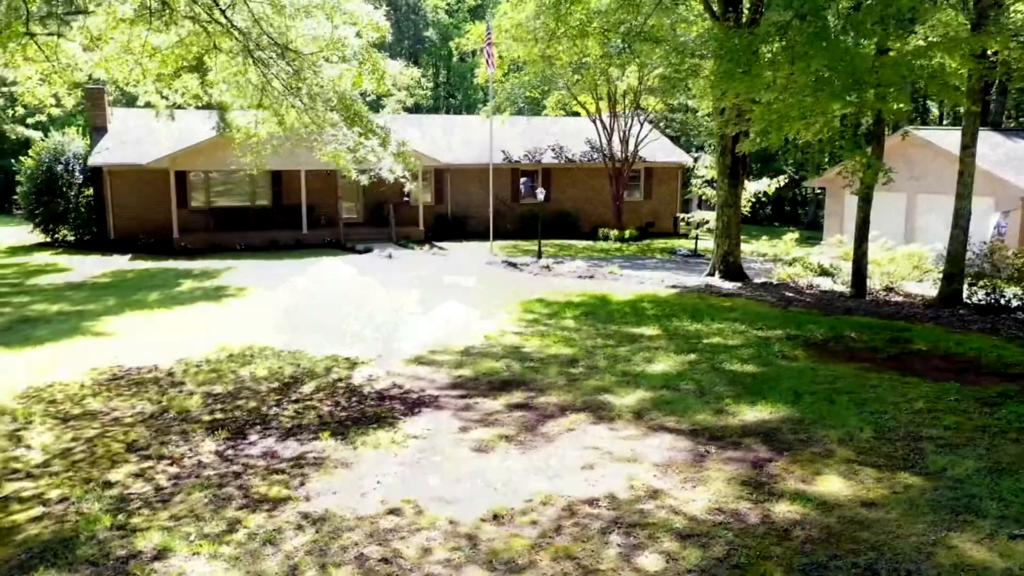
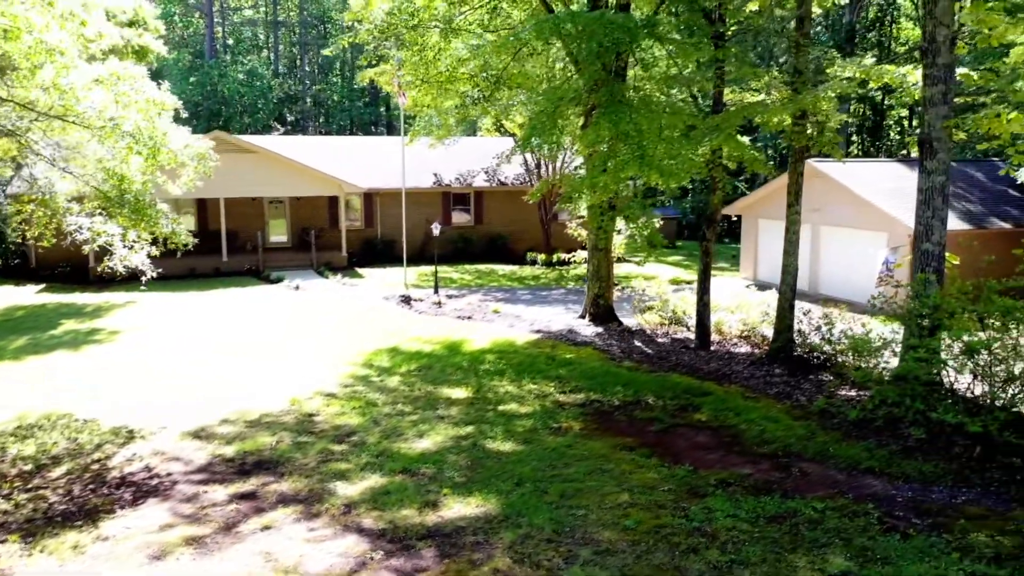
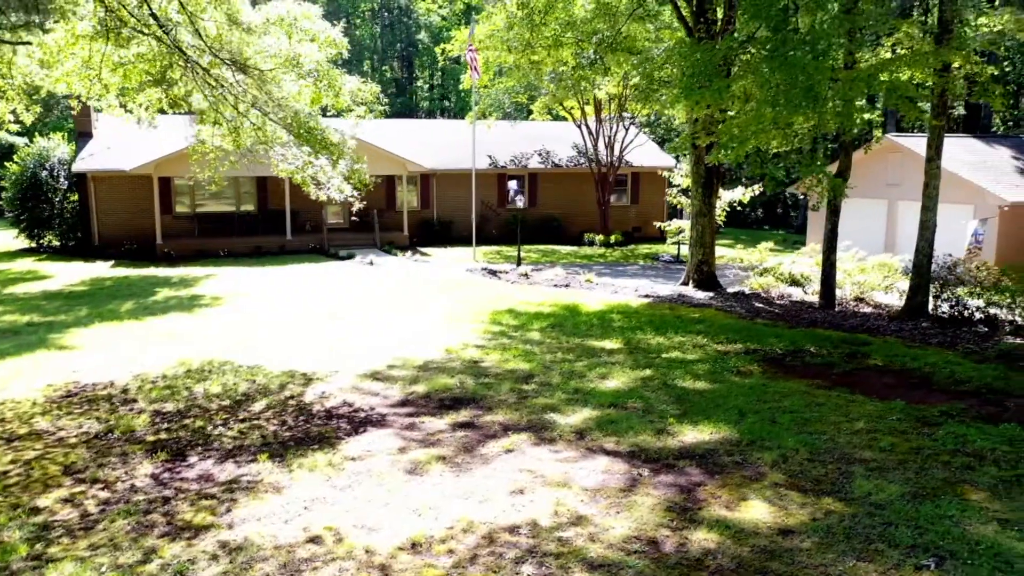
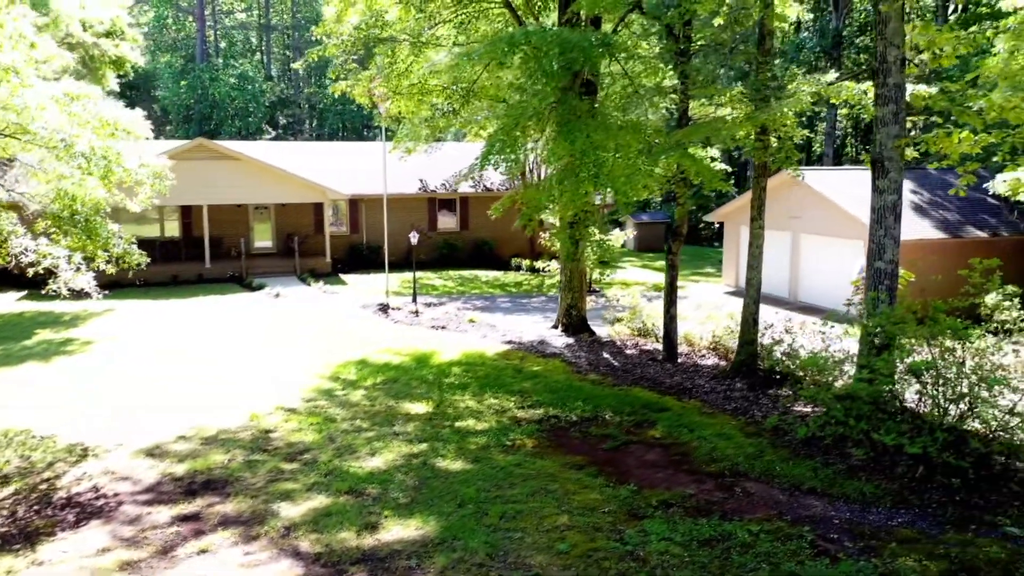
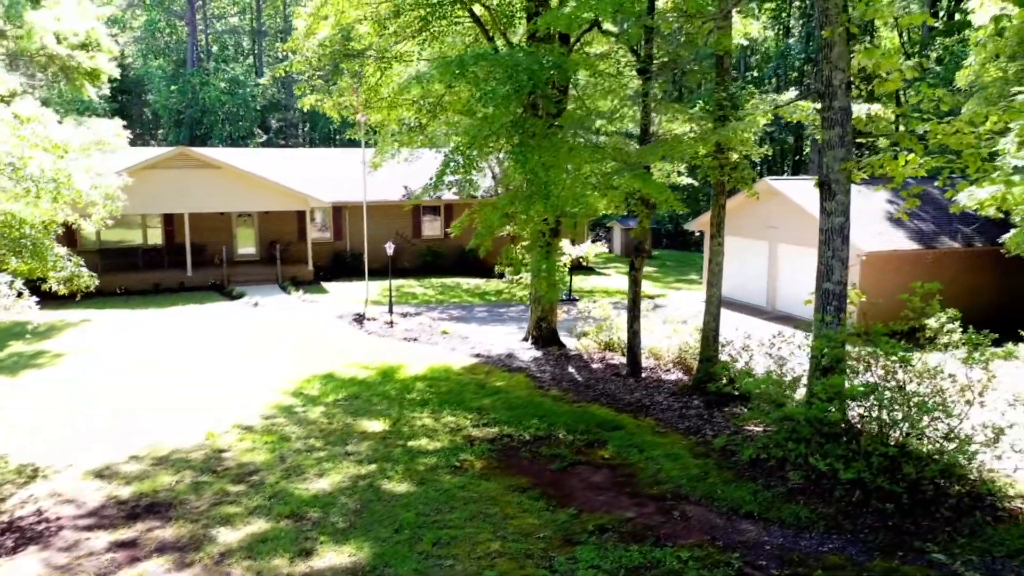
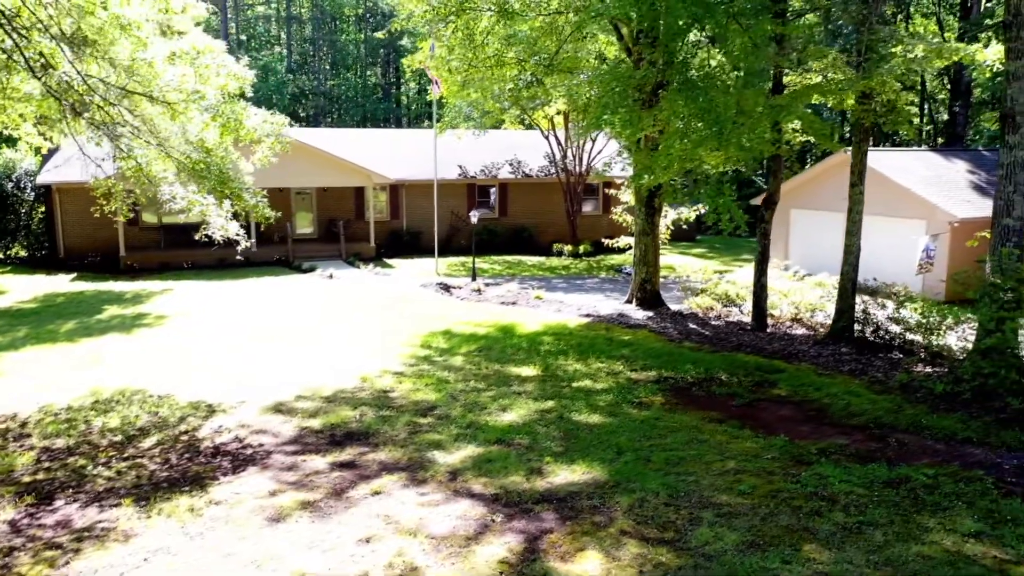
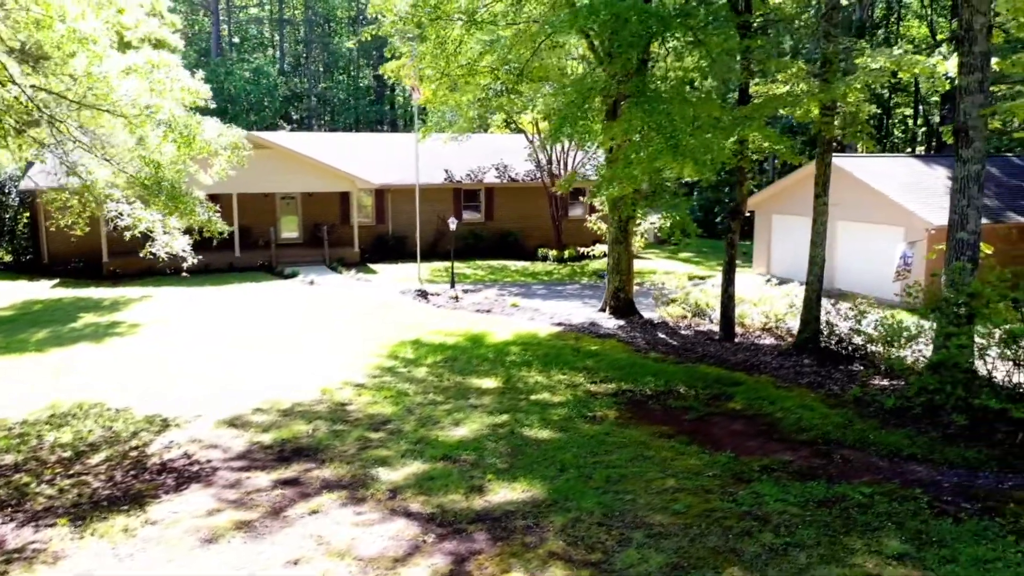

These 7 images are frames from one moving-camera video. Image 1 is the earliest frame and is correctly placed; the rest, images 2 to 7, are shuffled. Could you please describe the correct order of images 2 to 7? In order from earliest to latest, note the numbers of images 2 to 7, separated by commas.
3, 6, 7, 2, 4, 5
